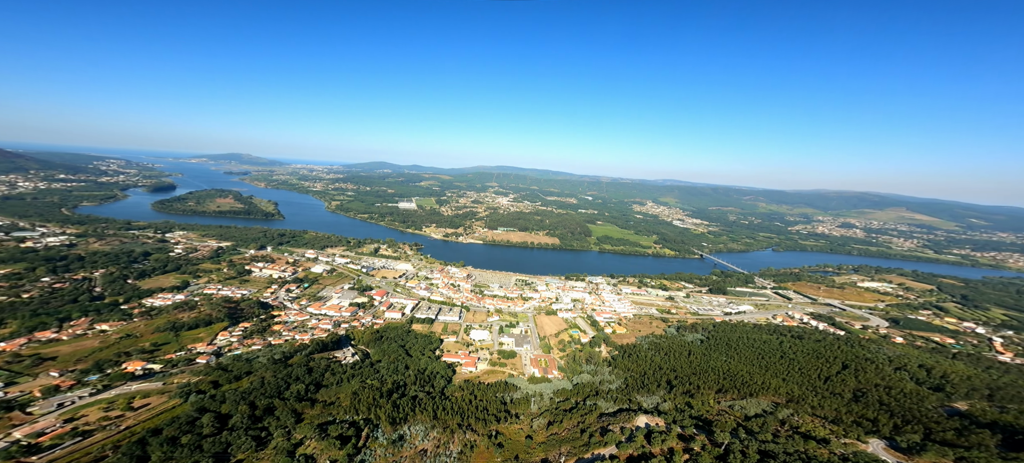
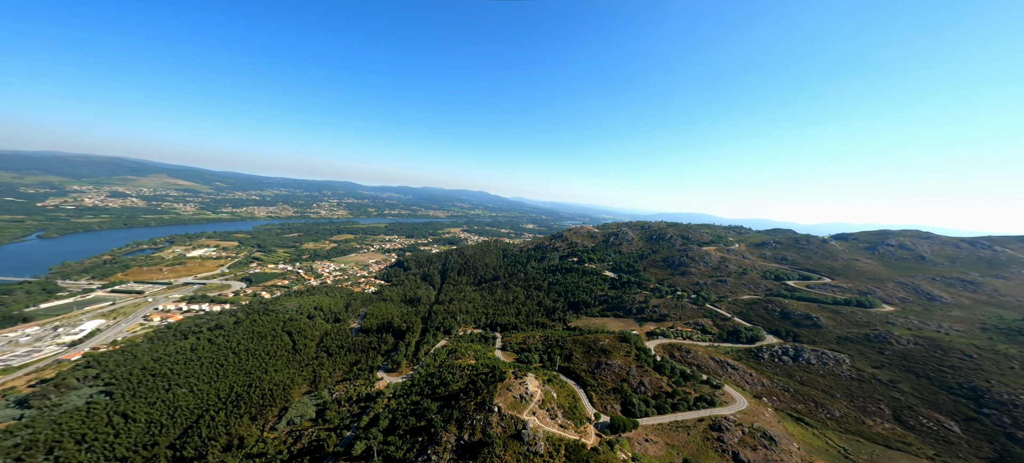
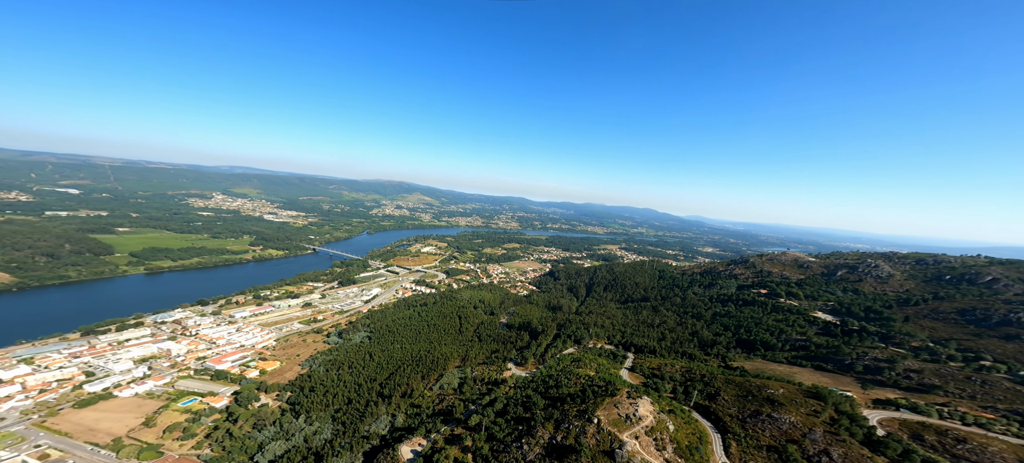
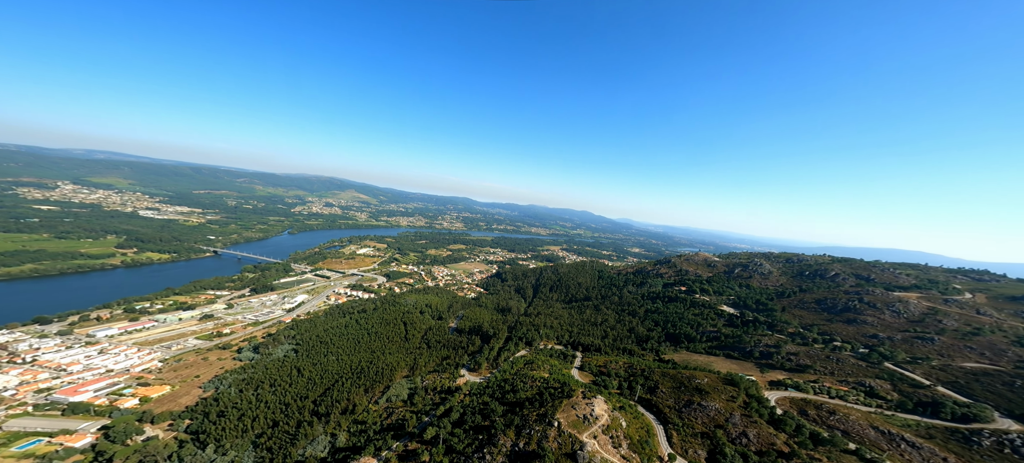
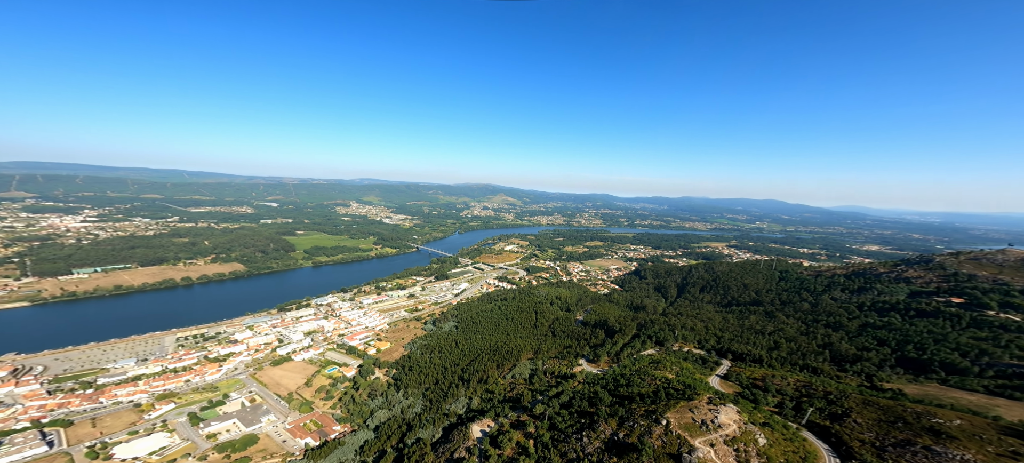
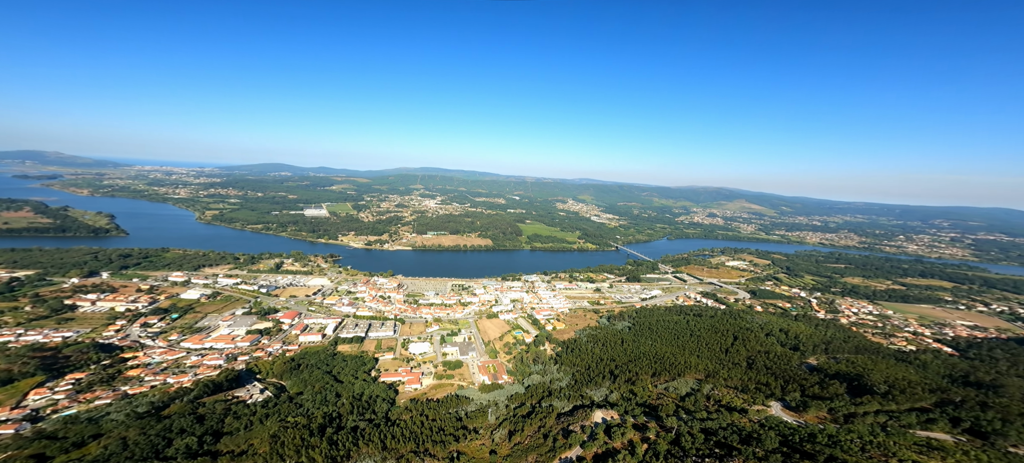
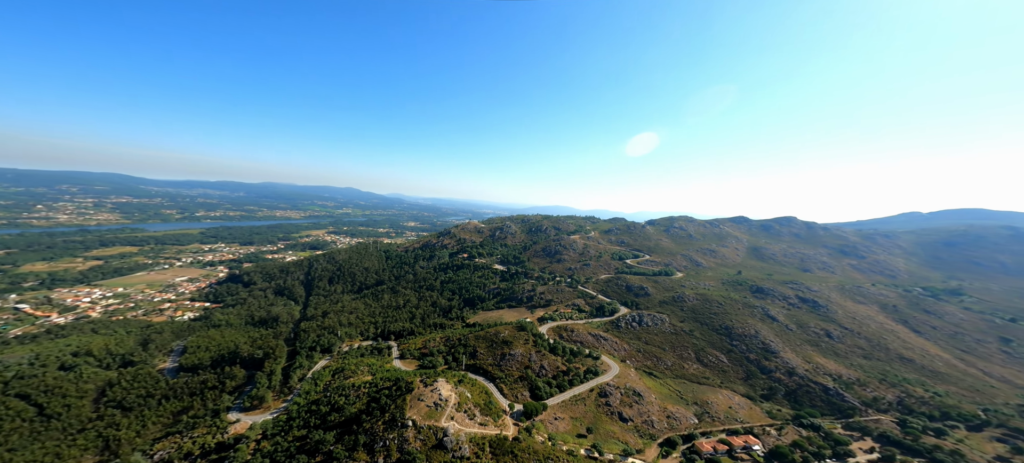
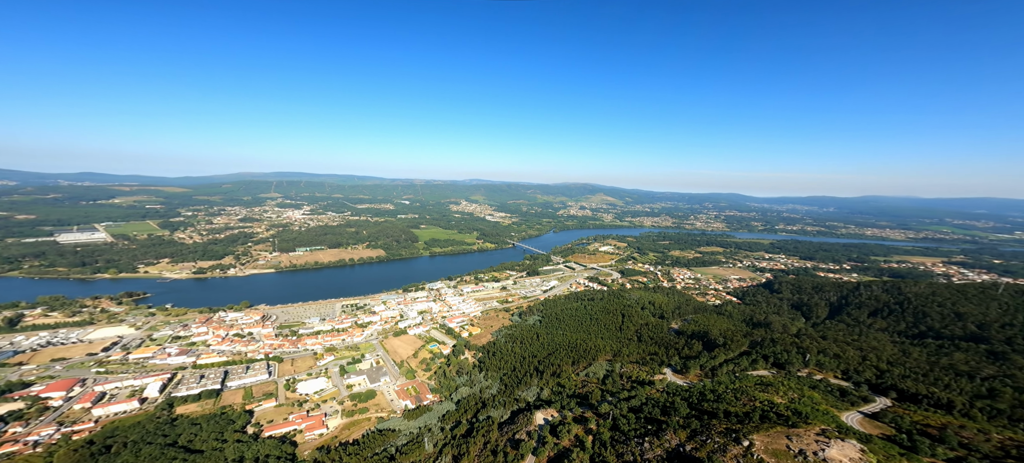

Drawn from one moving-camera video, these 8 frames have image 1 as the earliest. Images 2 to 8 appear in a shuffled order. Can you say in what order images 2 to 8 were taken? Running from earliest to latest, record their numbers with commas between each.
6, 8, 5, 3, 4, 2, 7
